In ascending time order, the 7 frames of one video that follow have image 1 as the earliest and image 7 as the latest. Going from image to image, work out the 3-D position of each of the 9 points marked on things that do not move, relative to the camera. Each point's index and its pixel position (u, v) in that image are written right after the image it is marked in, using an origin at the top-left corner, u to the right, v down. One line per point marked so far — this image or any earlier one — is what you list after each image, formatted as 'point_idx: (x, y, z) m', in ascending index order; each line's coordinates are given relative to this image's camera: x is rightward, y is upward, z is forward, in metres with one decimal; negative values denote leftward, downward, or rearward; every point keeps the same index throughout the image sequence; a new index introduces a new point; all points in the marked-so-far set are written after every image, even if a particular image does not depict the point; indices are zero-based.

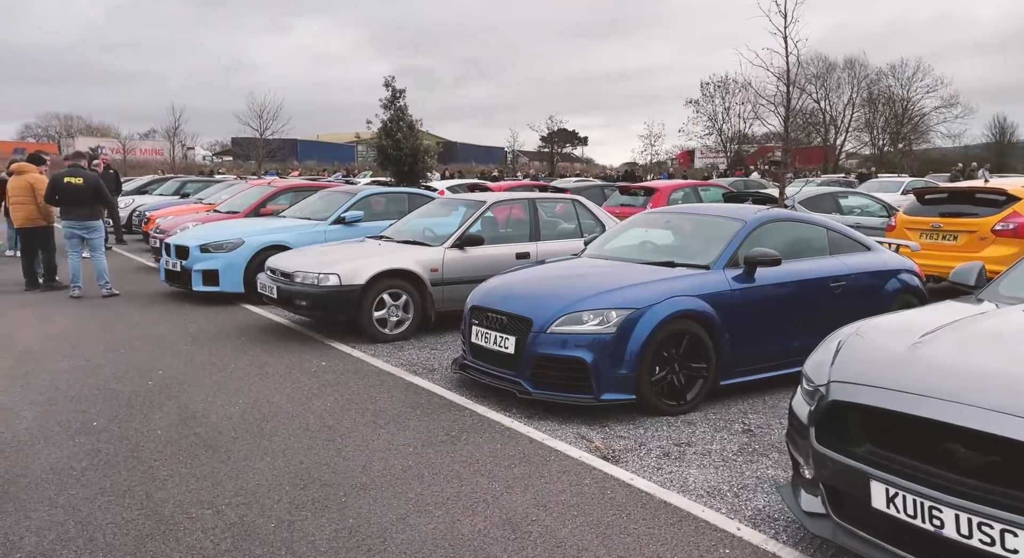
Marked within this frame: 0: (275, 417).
0: (-1.5, -0.9, +4.4) m
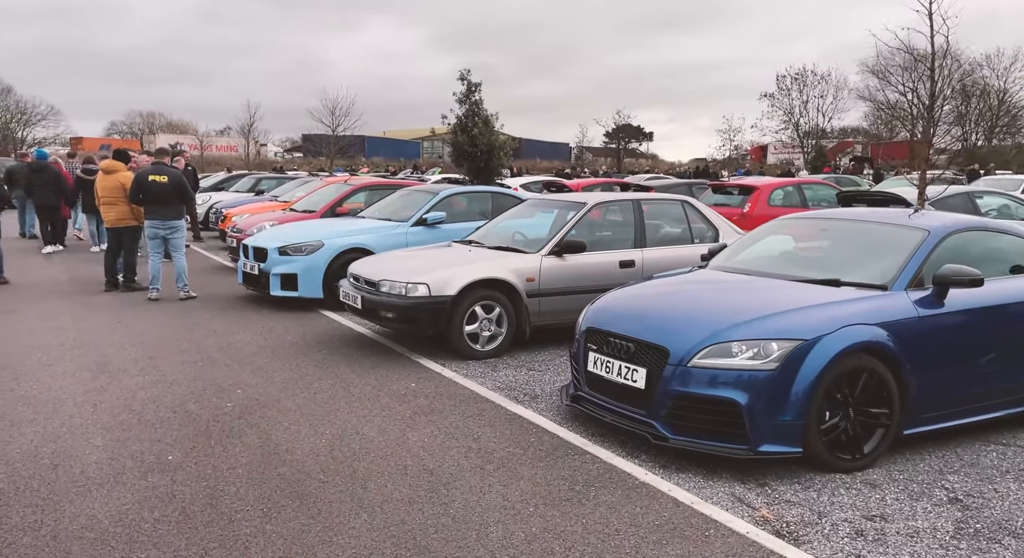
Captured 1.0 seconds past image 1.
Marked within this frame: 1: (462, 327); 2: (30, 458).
0: (-0.8, -0.9, +3.8) m
1: (-0.4, -0.4, +5.8) m
2: (-2.5, -0.9, +3.7) m
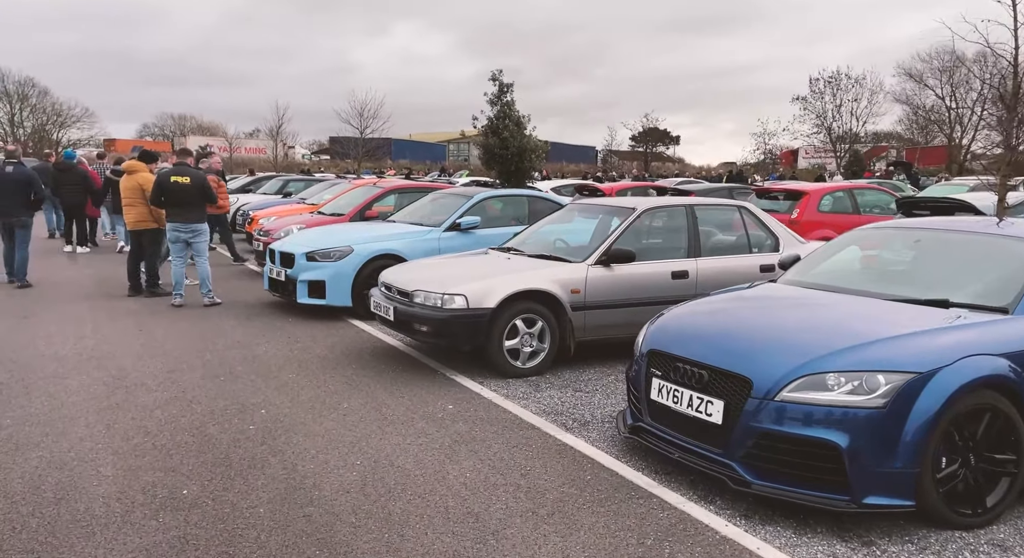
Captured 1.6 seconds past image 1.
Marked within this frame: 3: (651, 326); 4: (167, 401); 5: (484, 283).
0: (-0.5, -1.0, +3.4) m
1: (-0.1, -0.5, +5.4) m
2: (-2.3, -1.0, +3.4) m
3: (+0.8, -0.3, +4.0) m
4: (-2.3, -0.8, +4.8) m
5: (-0.2, 0.0, +5.4) m
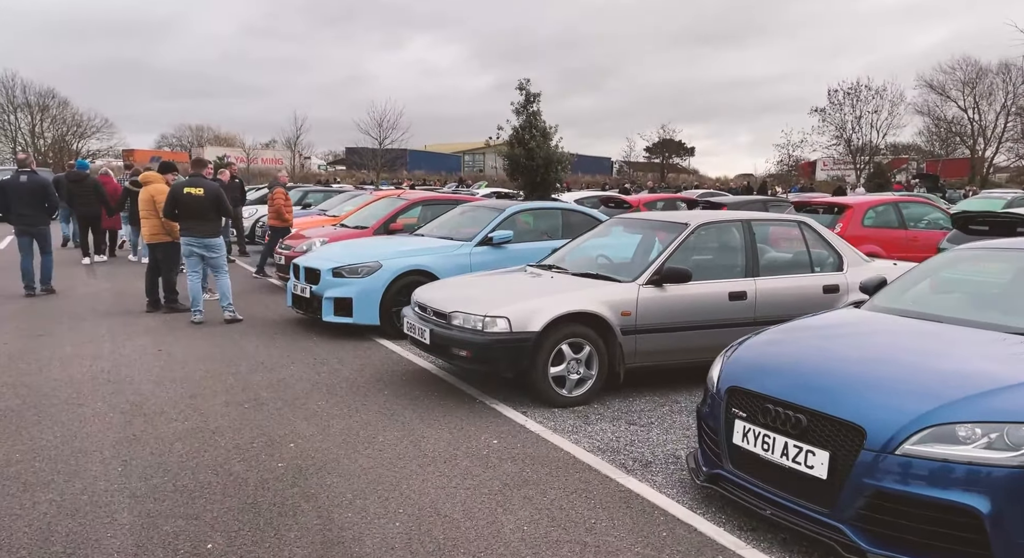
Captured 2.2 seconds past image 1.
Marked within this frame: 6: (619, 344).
0: (-0.2, -1.1, +3.0) m
1: (+0.2, -0.6, +5.0) m
2: (-2.0, -1.1, +3.0) m
3: (+1.1, -0.4, +3.6) m
4: (-2.0, -1.0, +4.4) m
5: (+0.1, -0.2, +5.0) m
6: (+0.8, -0.5, +5.1) m
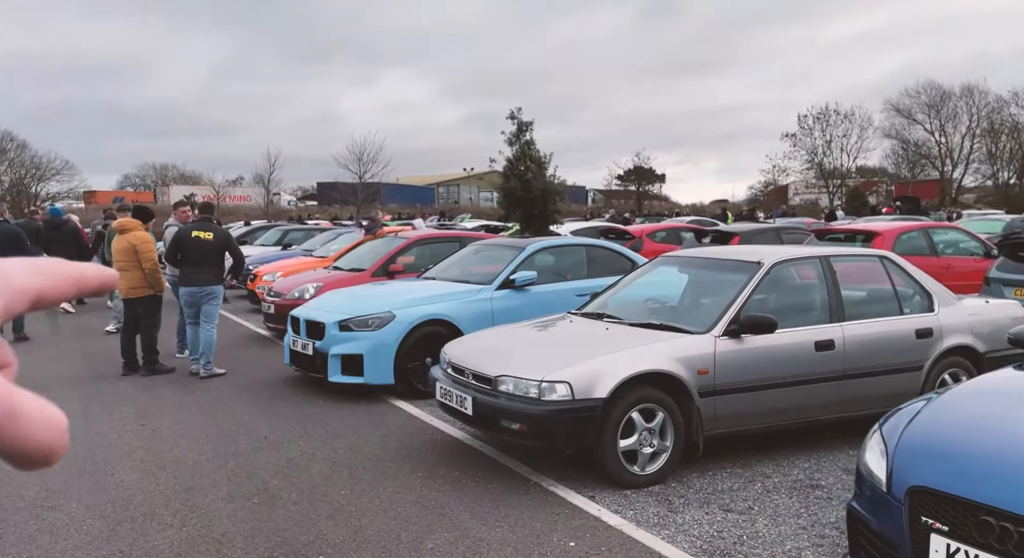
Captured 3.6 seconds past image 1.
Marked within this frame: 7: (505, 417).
0: (+0.2, -1.4, +2.1) m
1: (+0.6, -1.0, +4.2) m
2: (-1.6, -1.4, +2.1) m
3: (+1.5, -0.7, +2.8) m
4: (-1.6, -1.3, +3.5) m
5: (+0.5, -0.5, +4.2) m
6: (+1.1, -0.8, +4.4) m
7: (0.0, -0.8, +4.3) m
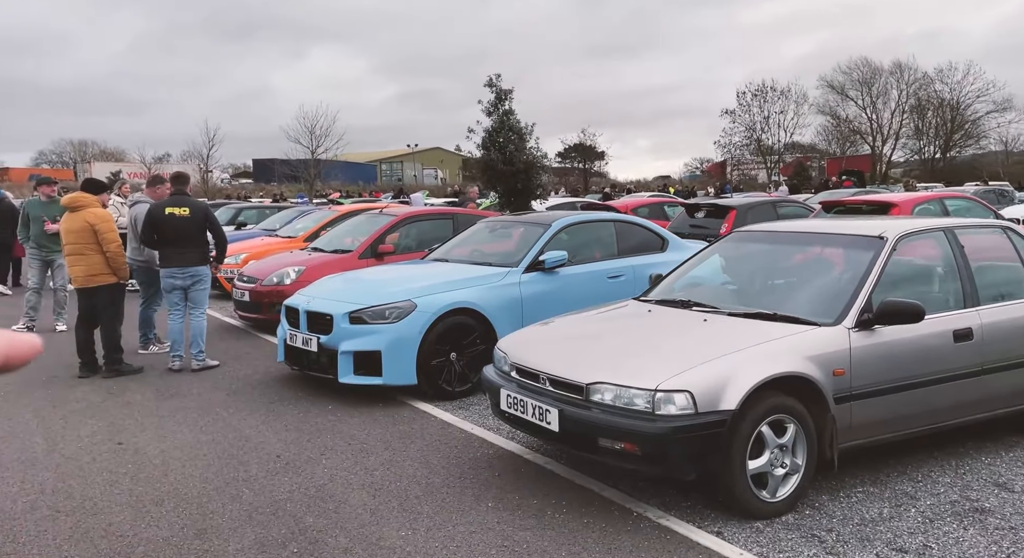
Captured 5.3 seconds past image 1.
0: (+0.9, -1.4, +1.4) m
1: (+1.1, -0.9, +3.4) m
2: (-0.9, -1.4, +1.2) m
3: (+2.1, -0.6, +2.1) m
4: (-1.0, -1.3, +2.6) m
5: (+1.0, -0.4, +3.4) m
6: (+1.6, -0.7, +3.6) m
7: (+0.5, -0.7, +3.4) m
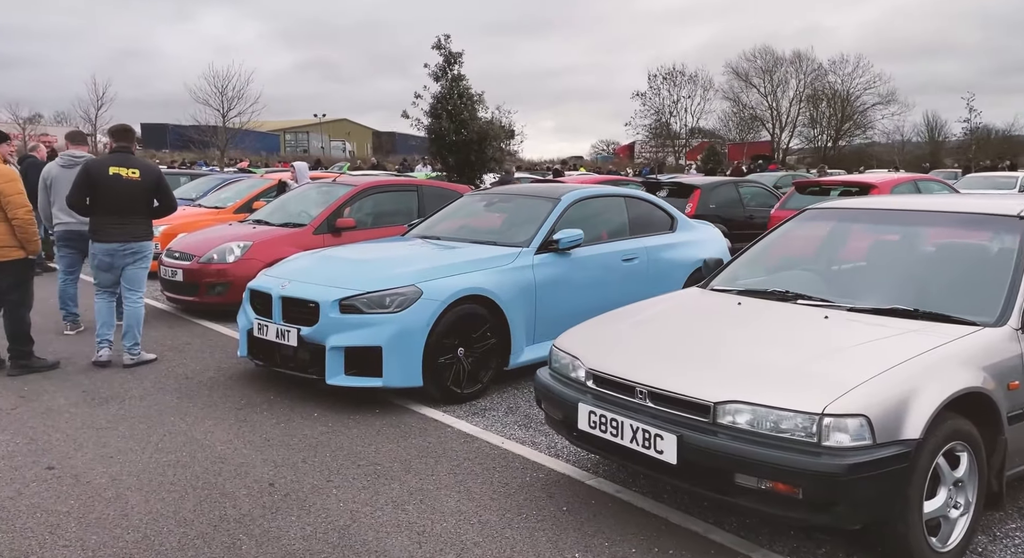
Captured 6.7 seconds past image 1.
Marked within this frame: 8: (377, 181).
0: (+1.6, -1.4, +0.7) m
1: (+1.6, -0.9, +2.8) m
2: (-0.1, -1.5, +0.3) m
3: (+2.7, -0.6, +1.6) m
4: (-0.5, -1.3, +1.7) m
5: (+1.4, -0.4, +2.7) m
6: (+2.0, -0.7, +3.0) m
7: (+0.9, -0.7, +2.7) m
8: (-1.7, +1.2, +8.8) m
